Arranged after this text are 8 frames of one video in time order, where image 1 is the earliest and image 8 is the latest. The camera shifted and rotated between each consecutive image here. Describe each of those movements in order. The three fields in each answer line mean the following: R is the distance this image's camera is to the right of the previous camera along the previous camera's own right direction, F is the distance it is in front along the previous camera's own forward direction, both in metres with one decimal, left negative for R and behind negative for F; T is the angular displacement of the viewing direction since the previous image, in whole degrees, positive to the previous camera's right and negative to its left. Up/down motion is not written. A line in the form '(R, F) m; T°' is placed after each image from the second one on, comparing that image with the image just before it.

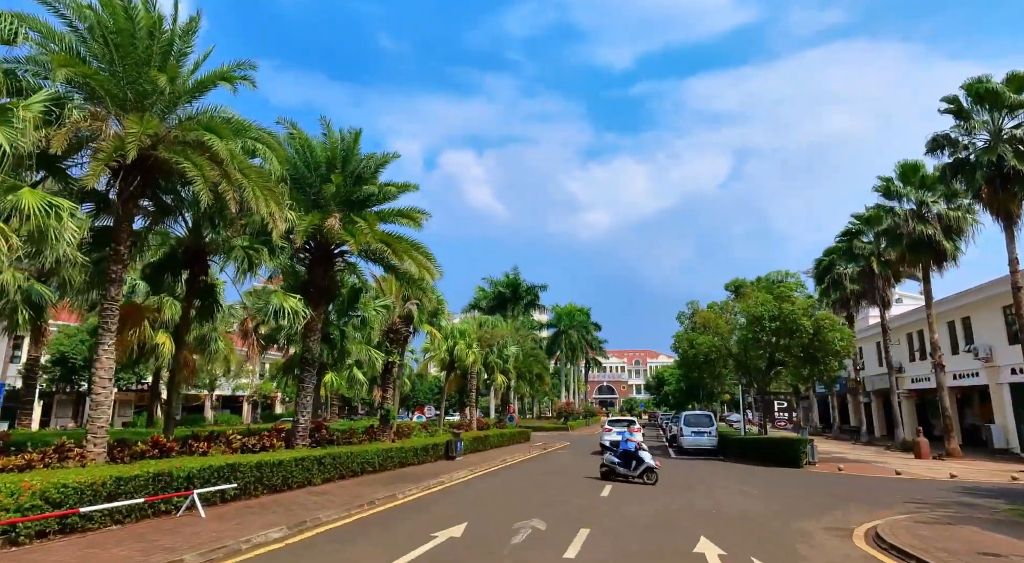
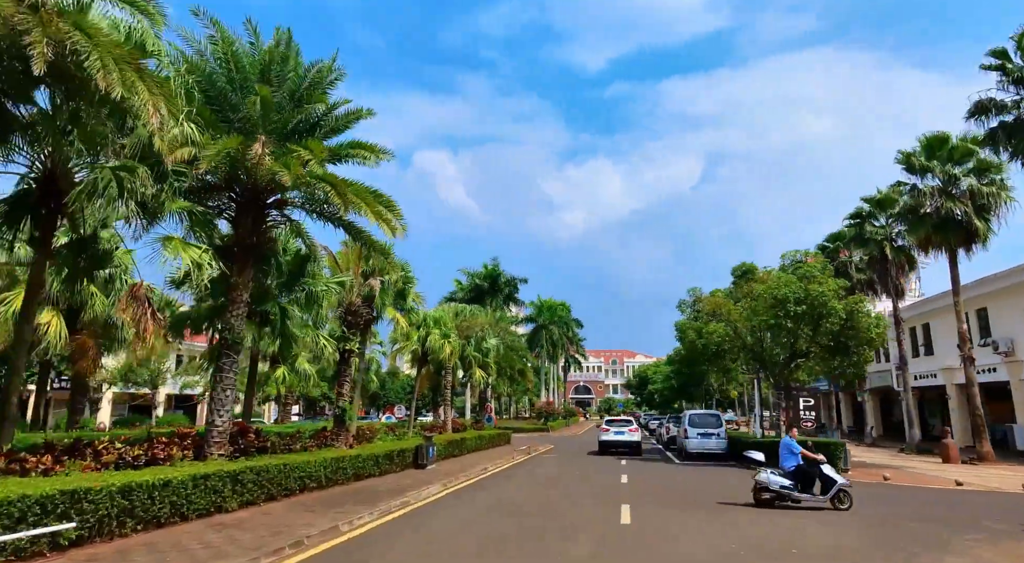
(-0.3, +3.7) m; +2°
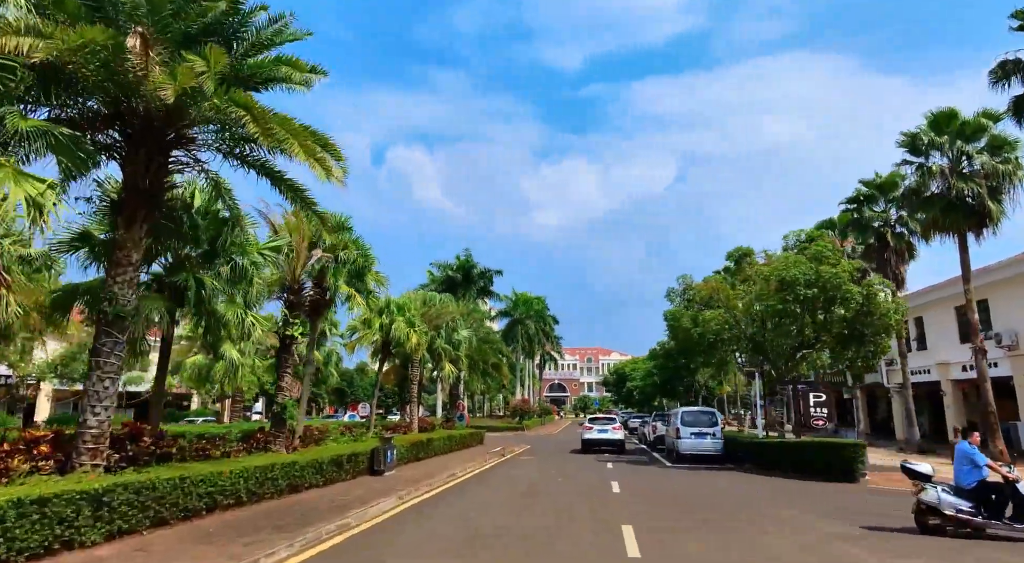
(0.0, +2.7) m; +2°
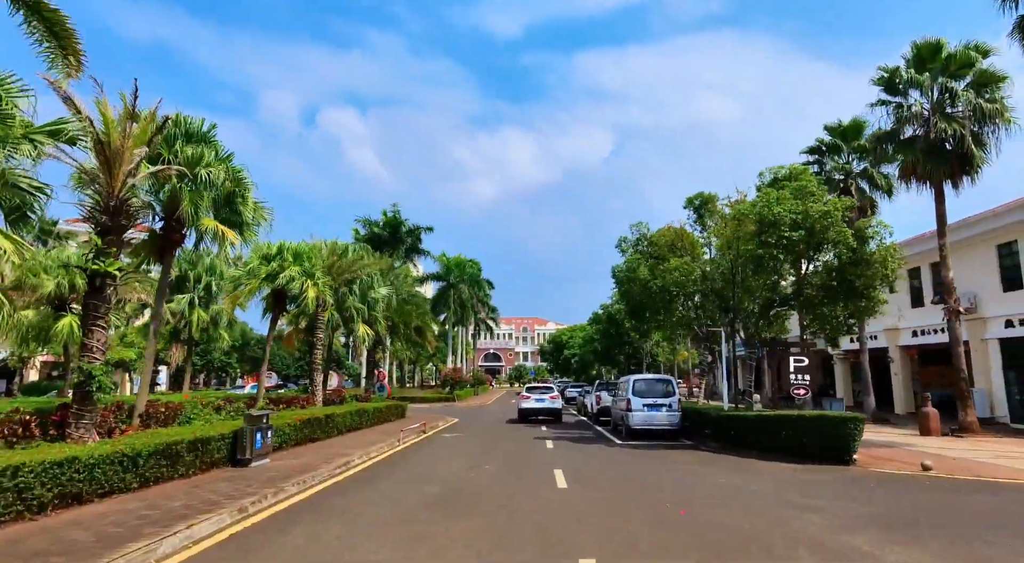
(+0.4, +3.9) m; +6°
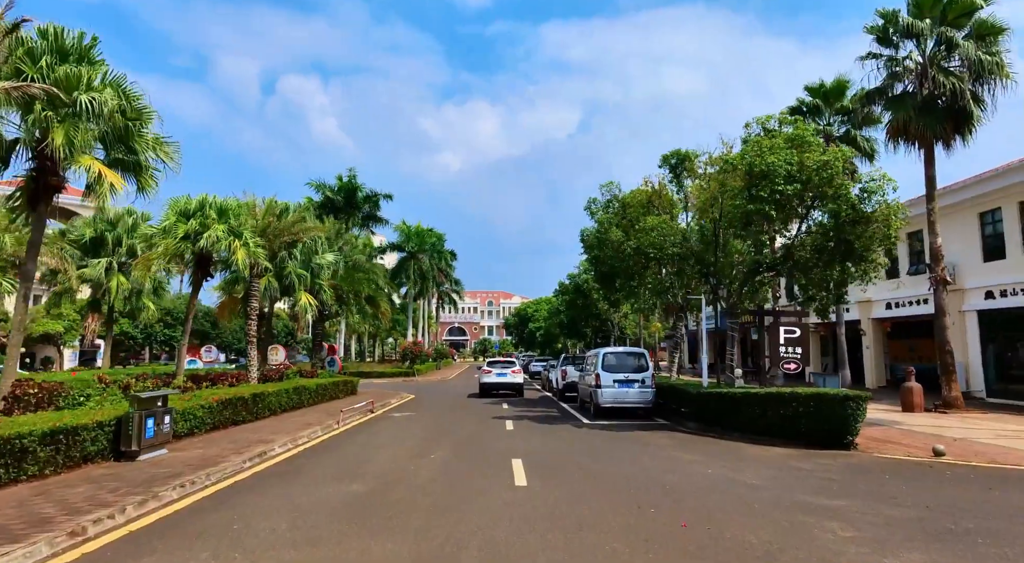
(+0.2, +2.1) m; +3°
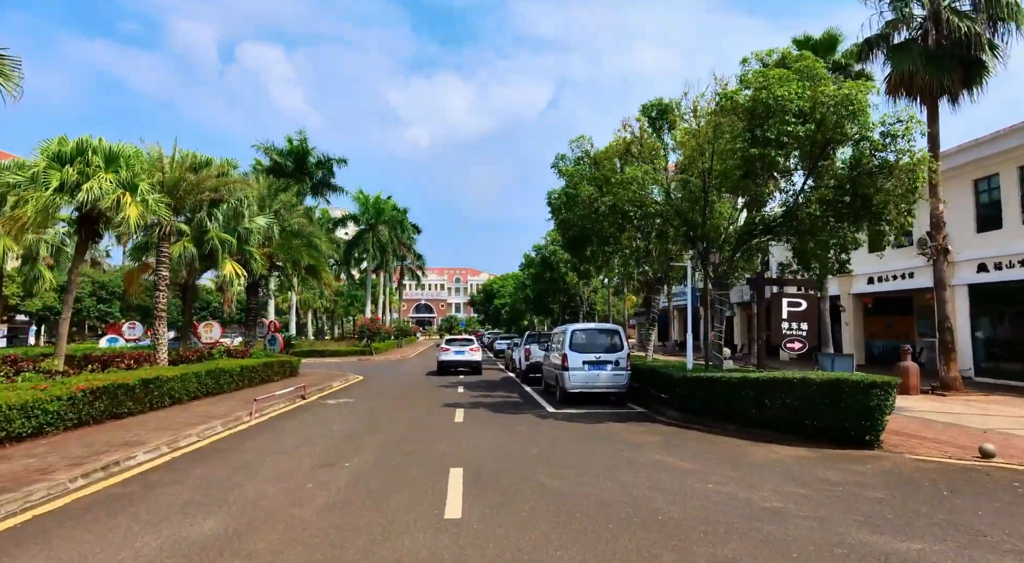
(+0.4, +2.5) m; +3°
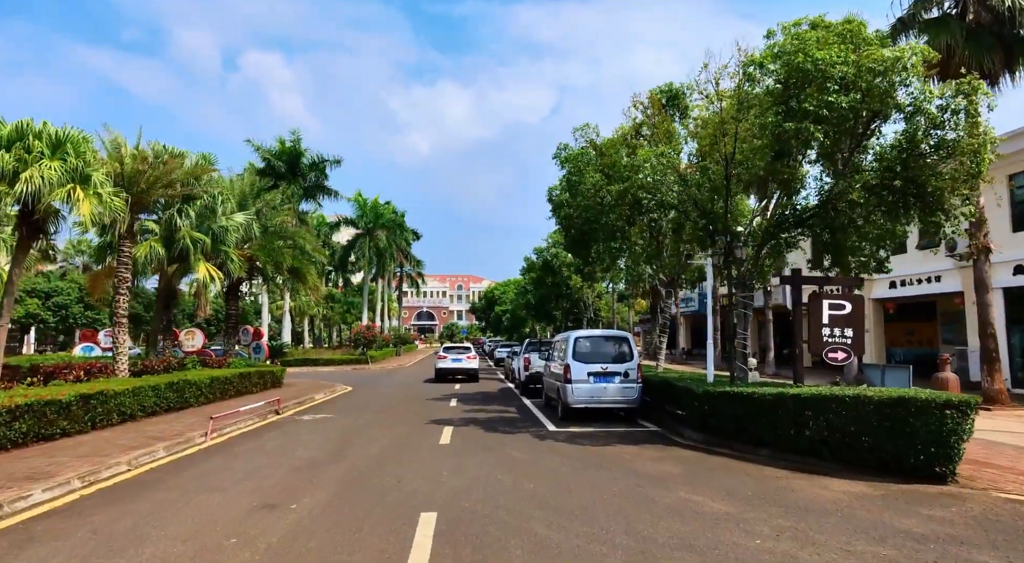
(+0.2, +1.6) m; 0°
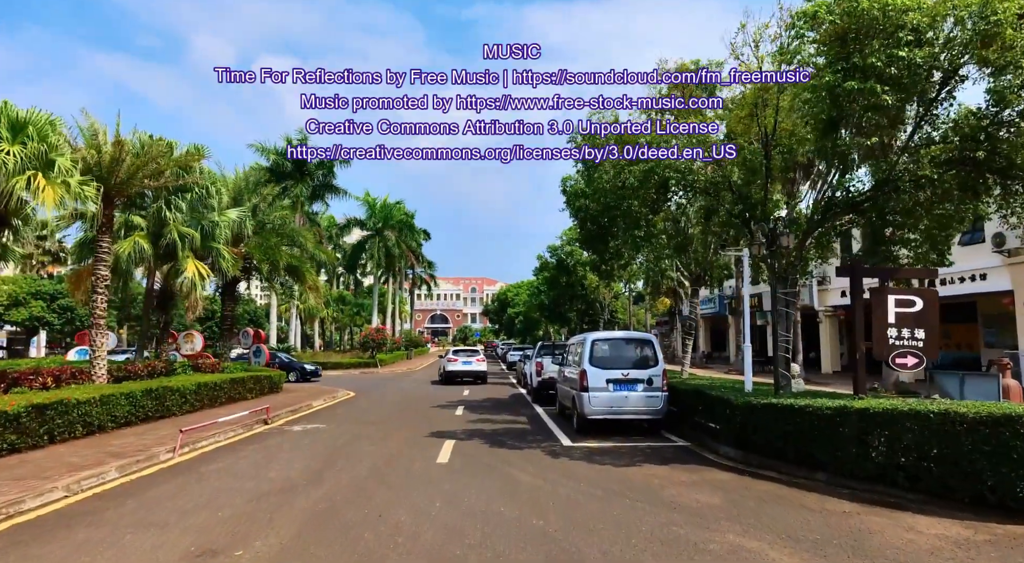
(+0.1, +1.4) m; -1°
